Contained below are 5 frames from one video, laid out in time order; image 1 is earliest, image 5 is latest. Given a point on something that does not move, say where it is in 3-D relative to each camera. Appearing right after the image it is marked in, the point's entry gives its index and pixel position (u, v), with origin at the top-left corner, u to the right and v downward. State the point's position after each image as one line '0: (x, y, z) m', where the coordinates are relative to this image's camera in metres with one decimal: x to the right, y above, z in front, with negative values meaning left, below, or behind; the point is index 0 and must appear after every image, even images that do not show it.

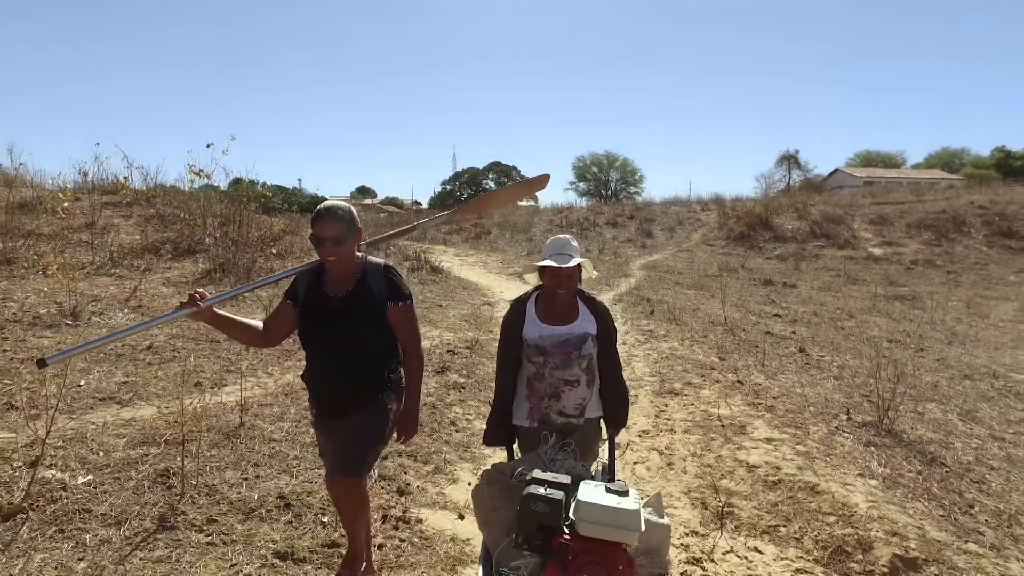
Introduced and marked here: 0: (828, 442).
0: (+2.2, -1.1, +4.5) m
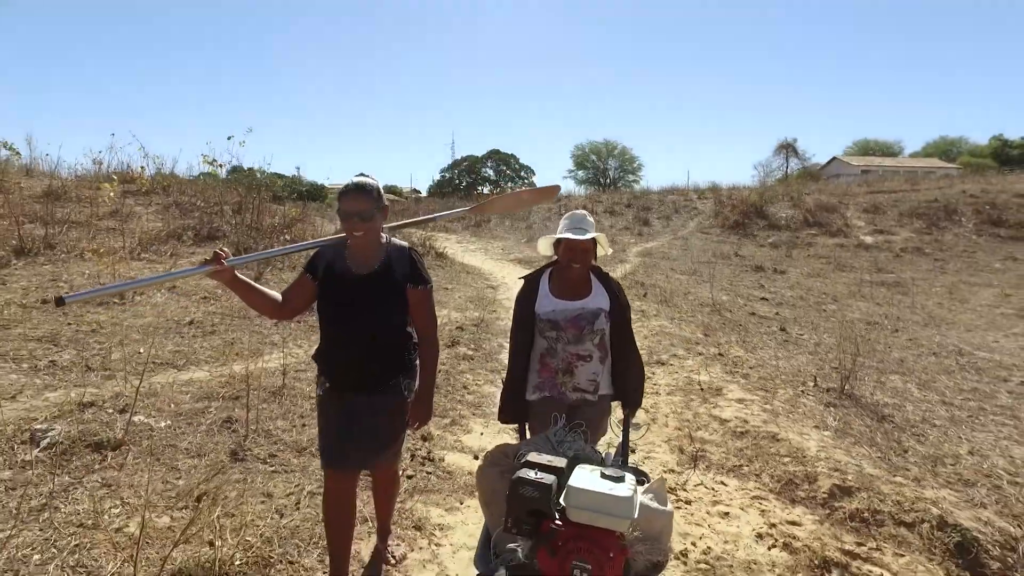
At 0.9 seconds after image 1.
0: (+2.3, -0.9, +5.2) m
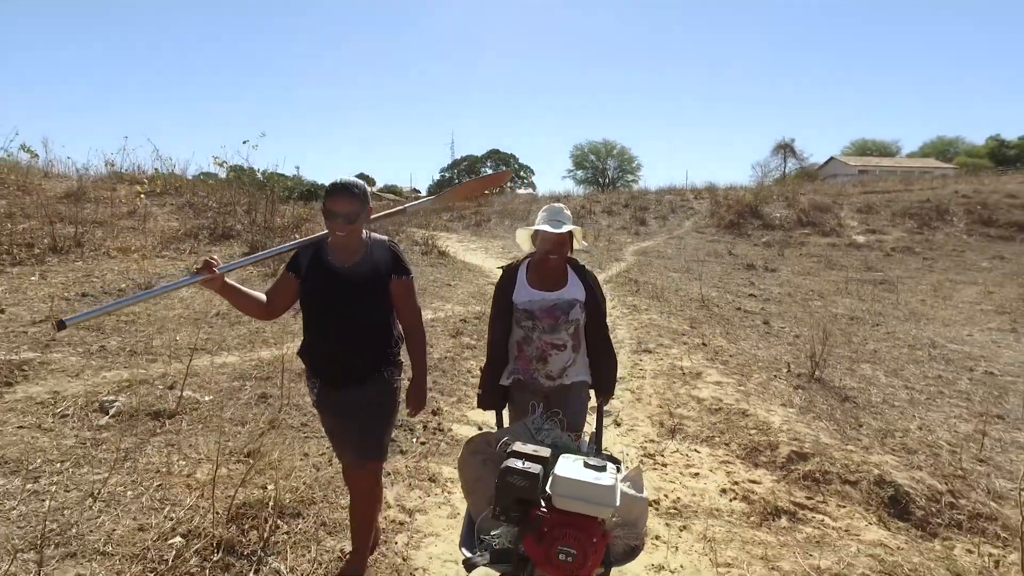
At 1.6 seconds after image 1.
0: (+2.3, -0.9, +5.7) m
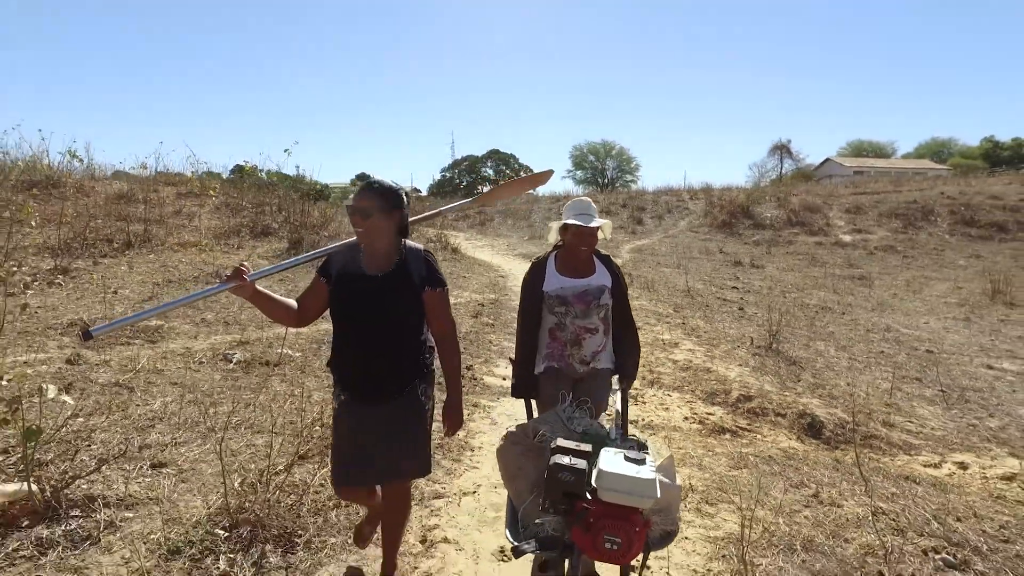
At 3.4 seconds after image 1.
0: (+2.4, -0.7, +7.1) m
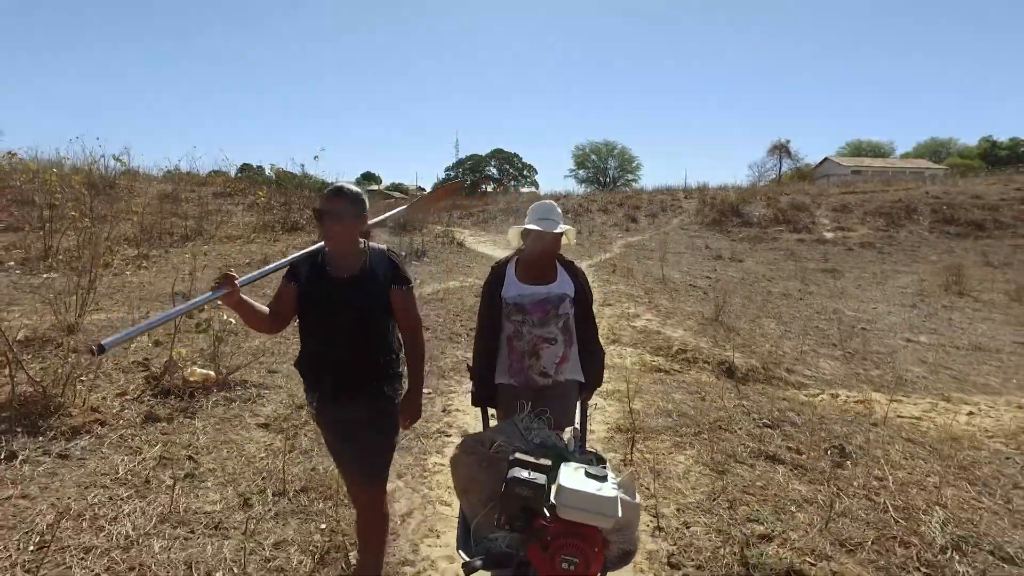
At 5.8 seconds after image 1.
0: (+2.3, -0.5, +8.9) m
